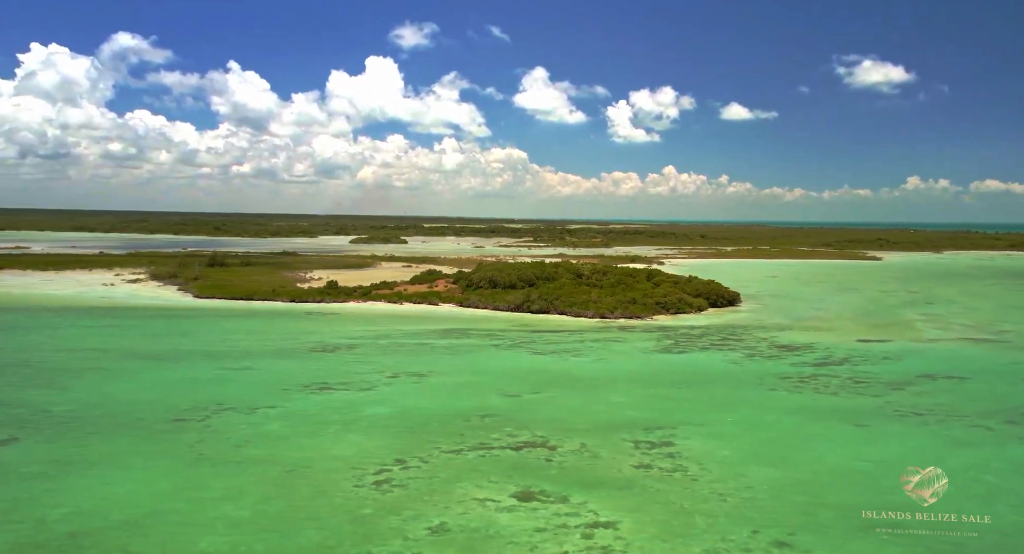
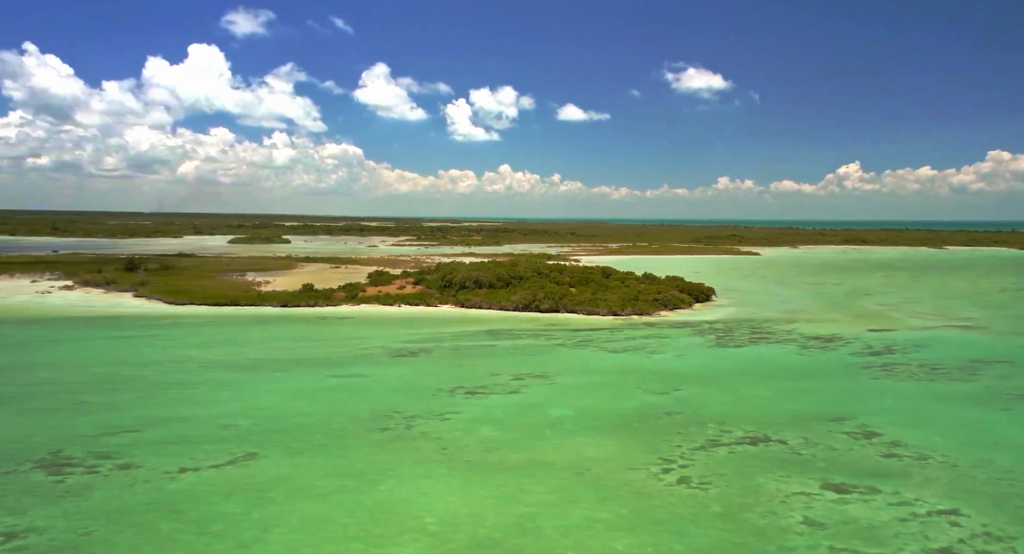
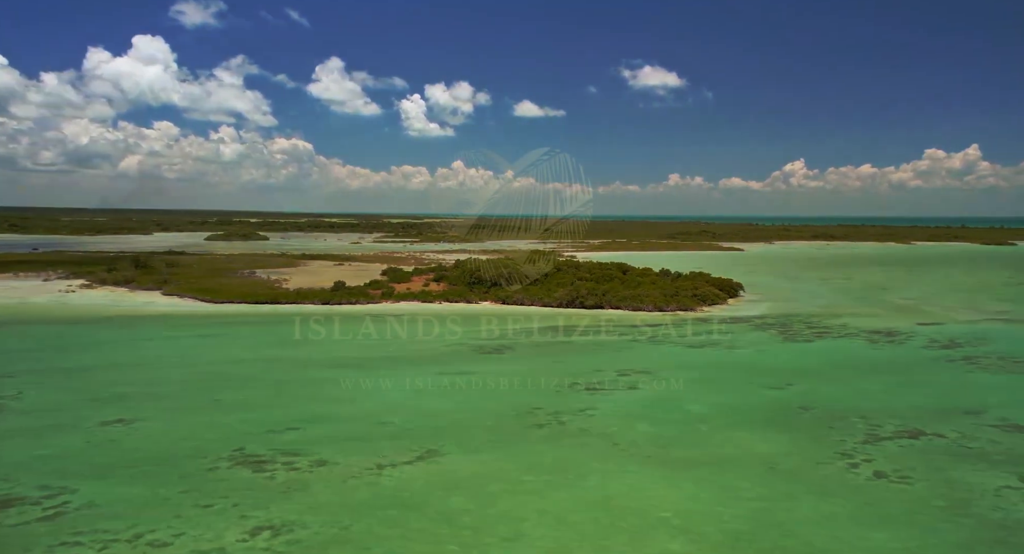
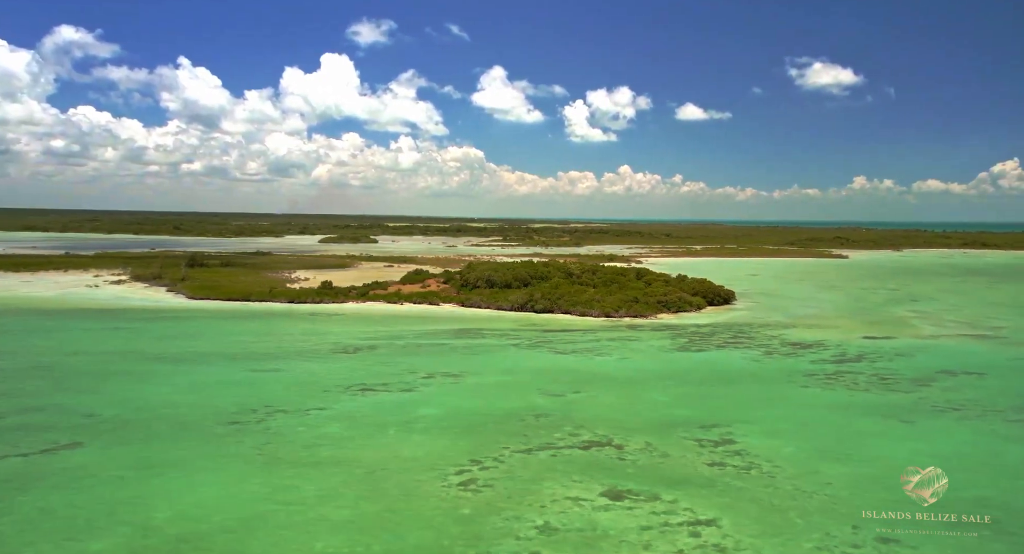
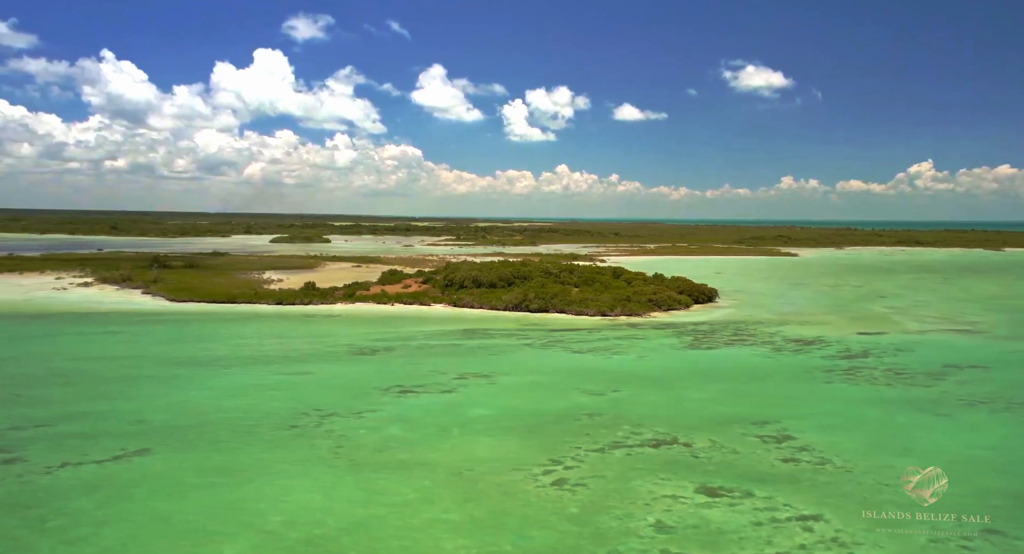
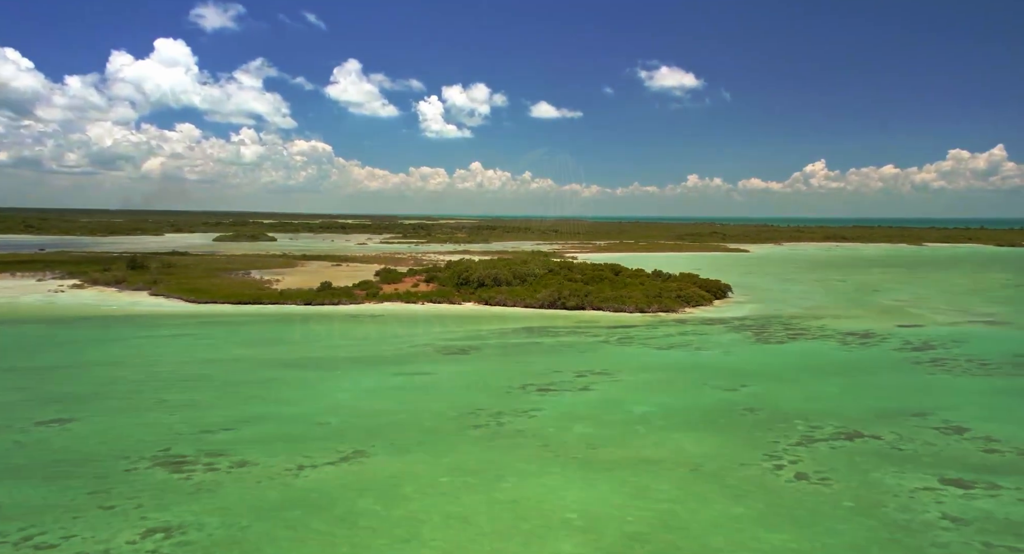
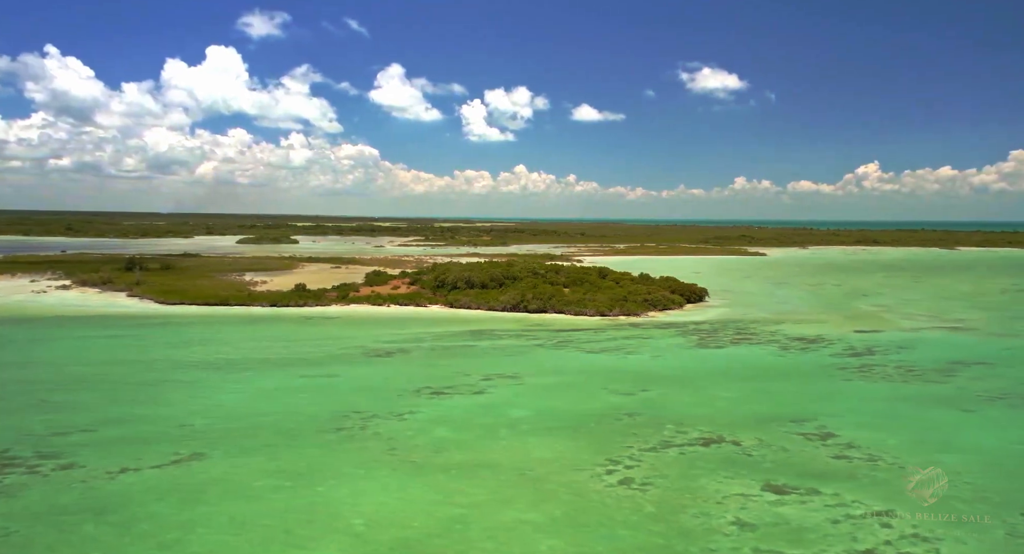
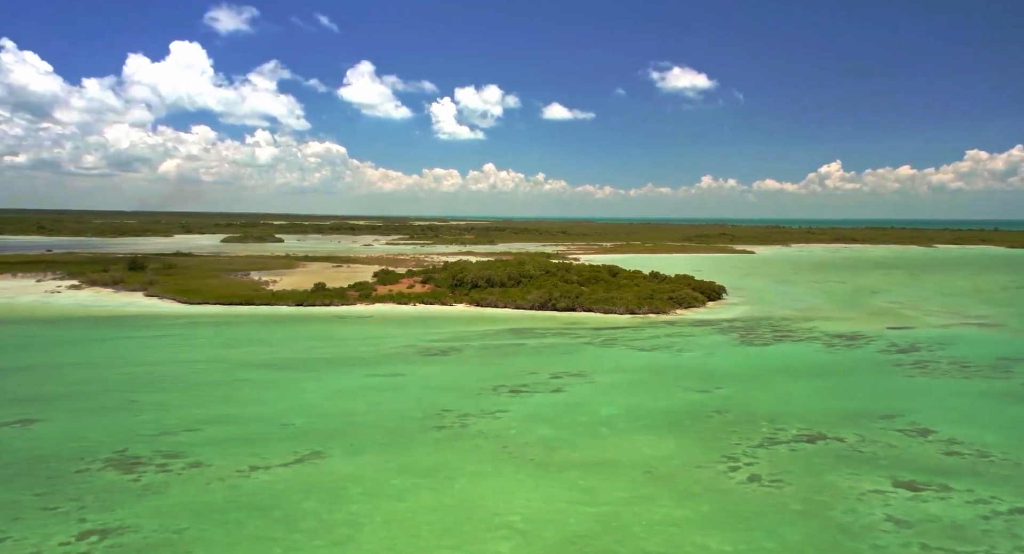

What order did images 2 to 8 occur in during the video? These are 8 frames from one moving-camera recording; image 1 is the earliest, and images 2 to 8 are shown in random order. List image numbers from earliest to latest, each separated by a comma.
4, 5, 7, 2, 8, 6, 3
